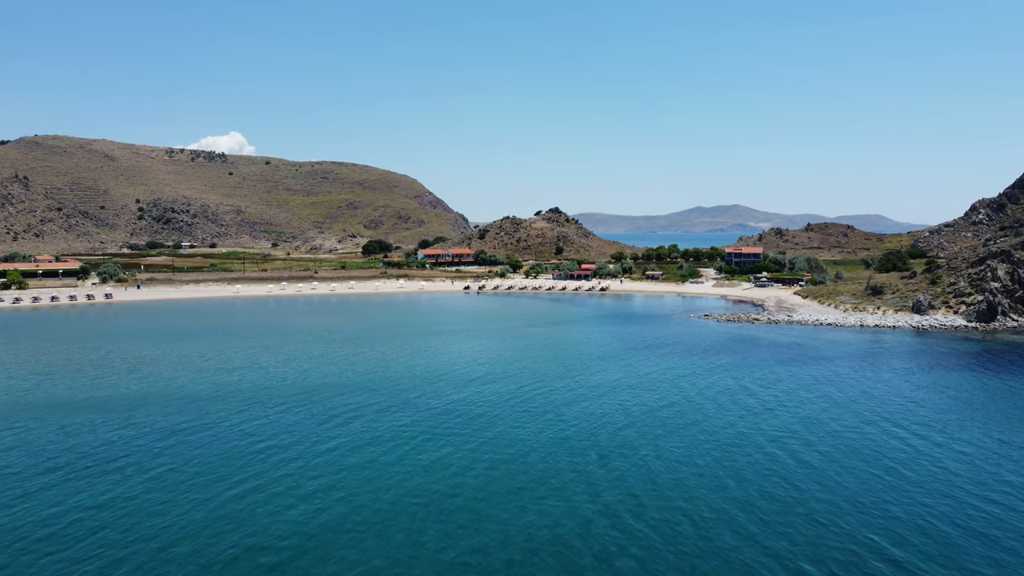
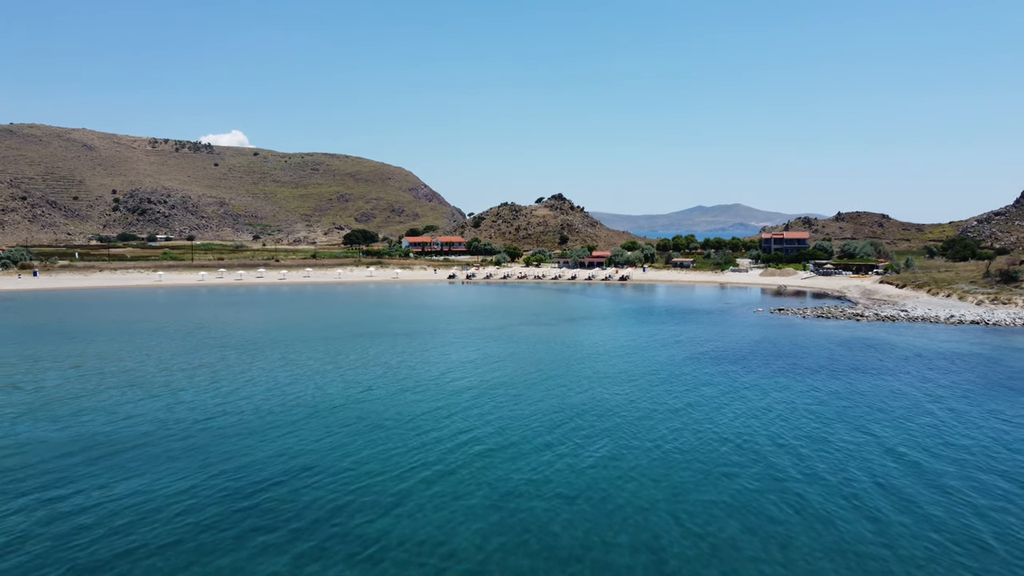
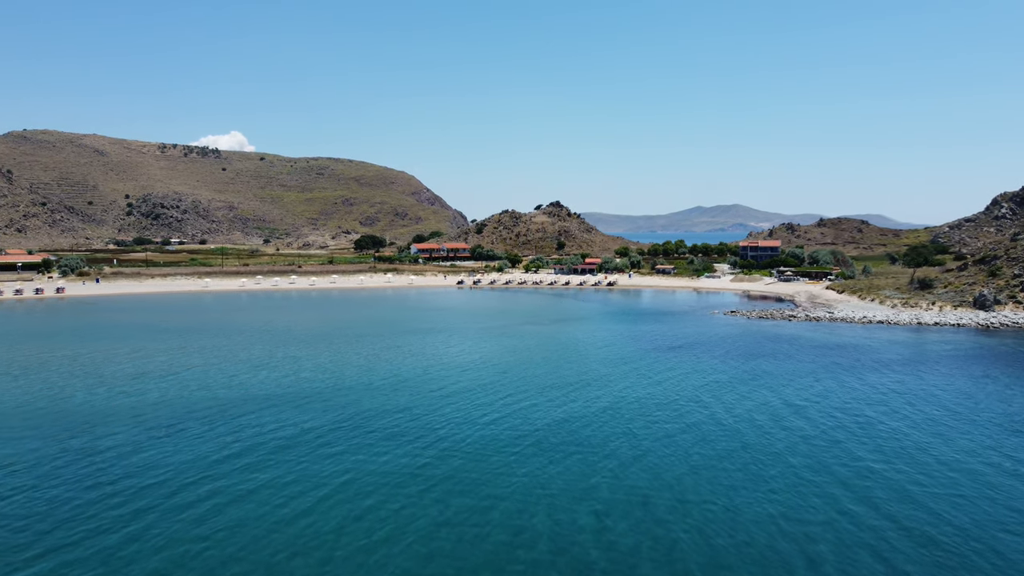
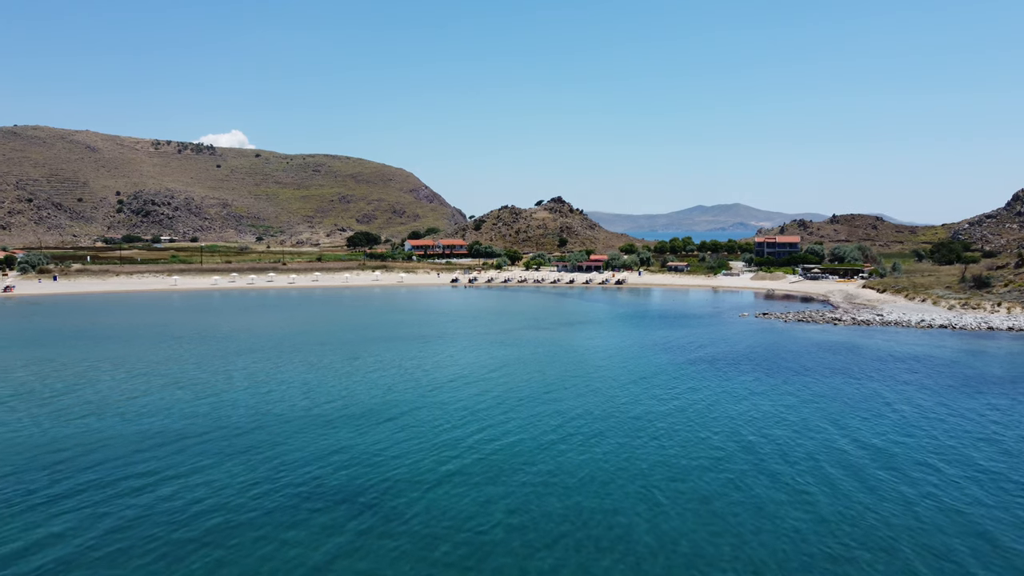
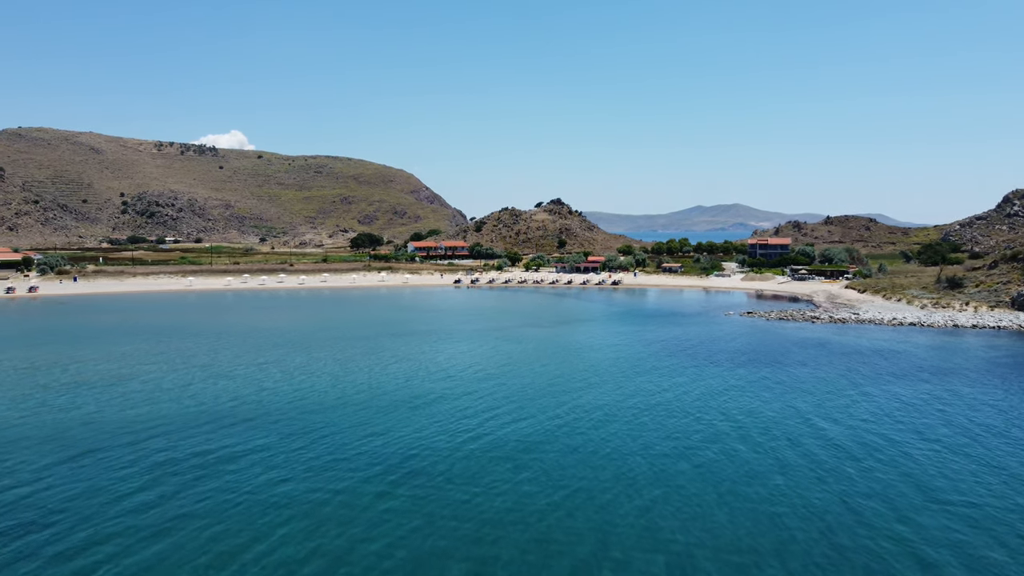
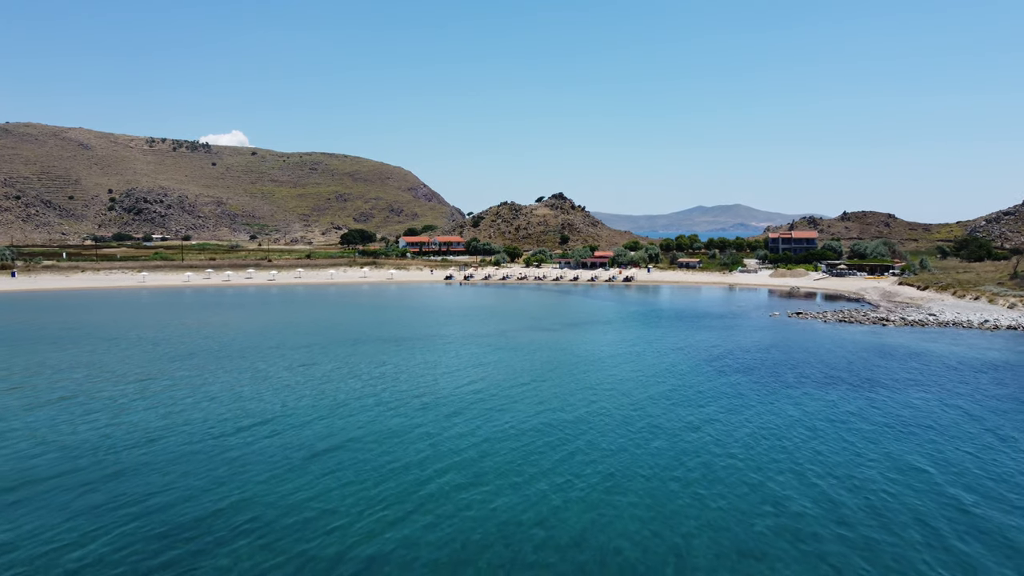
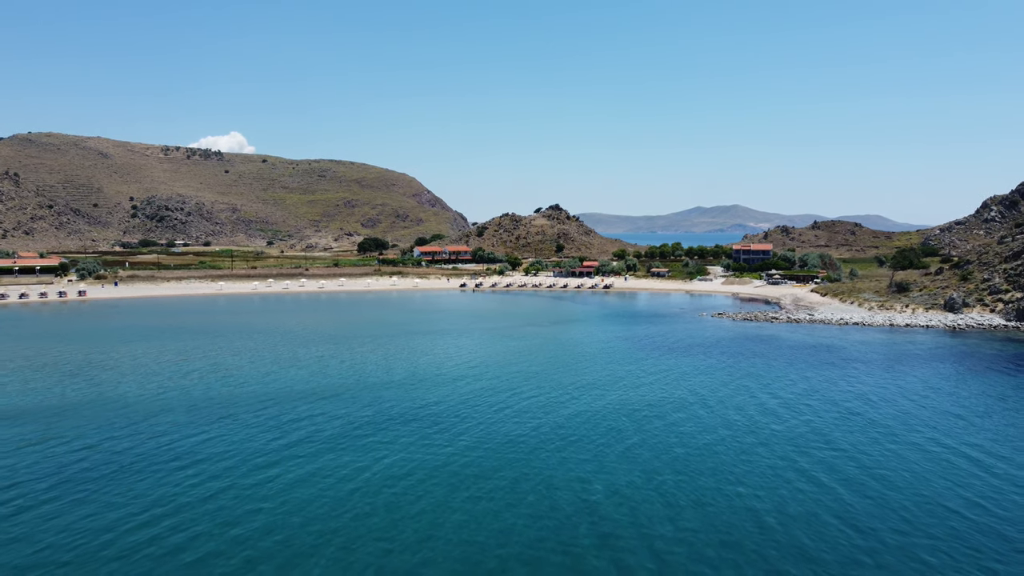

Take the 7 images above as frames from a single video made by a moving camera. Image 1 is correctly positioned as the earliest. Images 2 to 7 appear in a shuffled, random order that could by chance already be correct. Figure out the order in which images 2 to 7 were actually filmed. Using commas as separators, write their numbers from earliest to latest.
7, 3, 5, 4, 2, 6
